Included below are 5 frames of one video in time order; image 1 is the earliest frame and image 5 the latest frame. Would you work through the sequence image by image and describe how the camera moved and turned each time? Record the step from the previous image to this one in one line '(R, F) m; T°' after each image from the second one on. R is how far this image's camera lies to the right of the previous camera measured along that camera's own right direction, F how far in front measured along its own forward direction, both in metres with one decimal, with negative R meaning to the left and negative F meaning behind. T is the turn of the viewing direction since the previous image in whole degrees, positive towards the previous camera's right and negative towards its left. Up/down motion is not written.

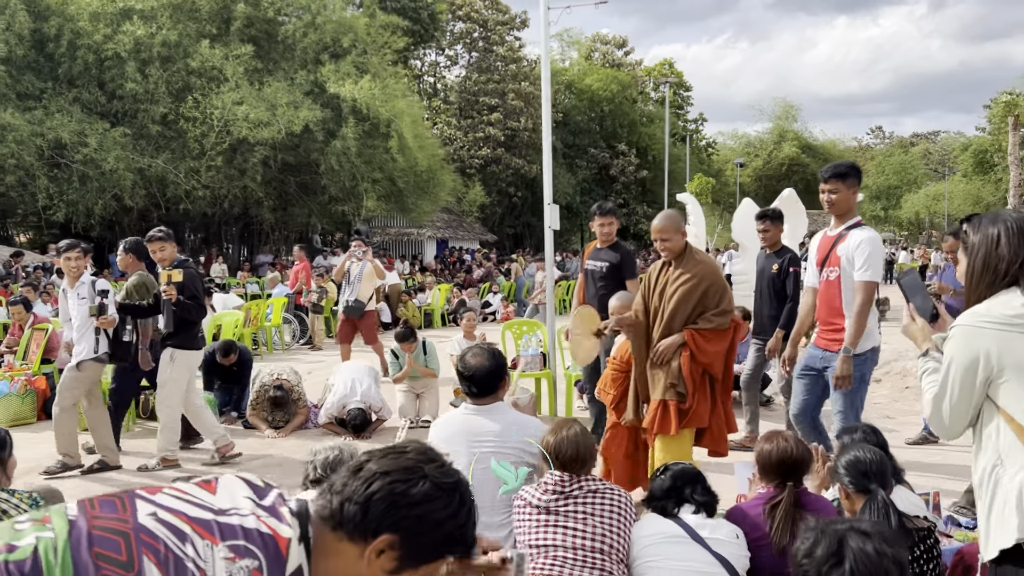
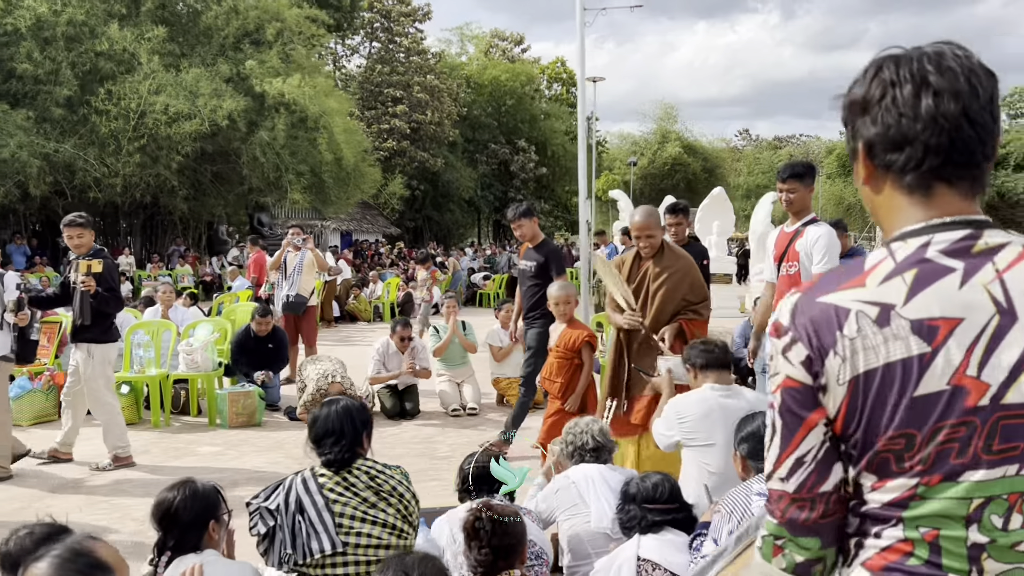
(-1.4, -0.2) m; +8°
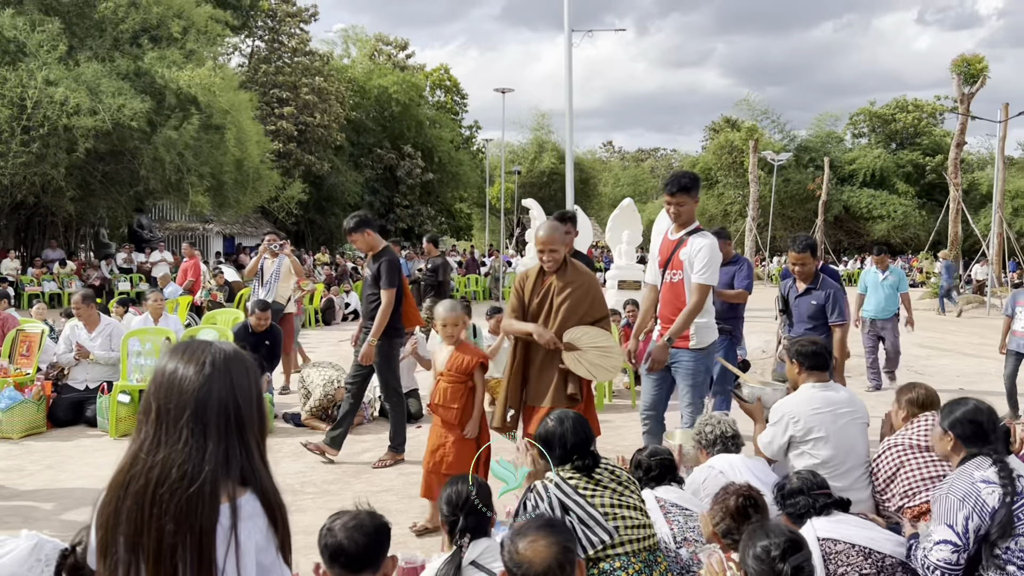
(-1.2, -0.2) m; +9°
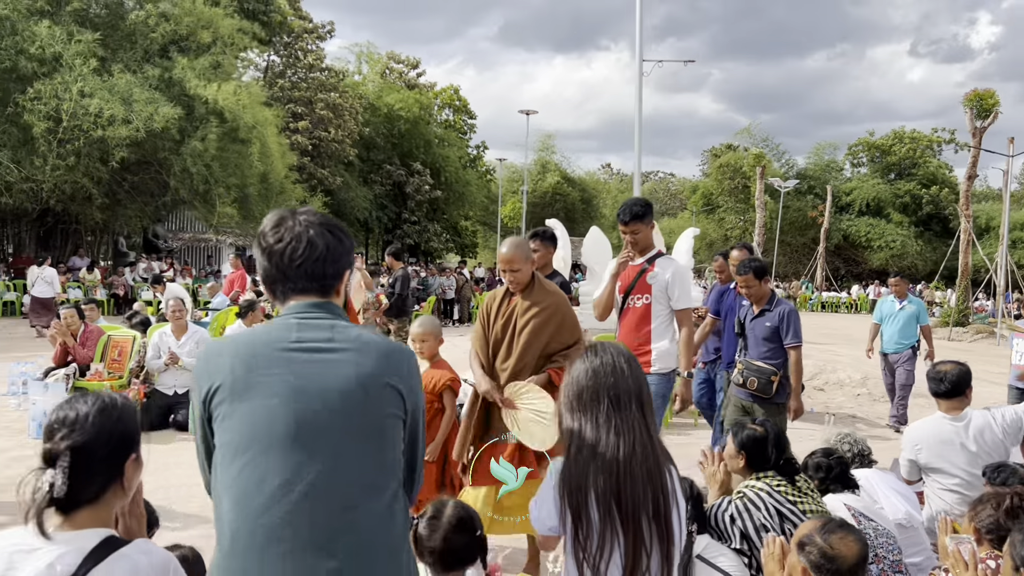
(-0.7, -0.3) m; +1°
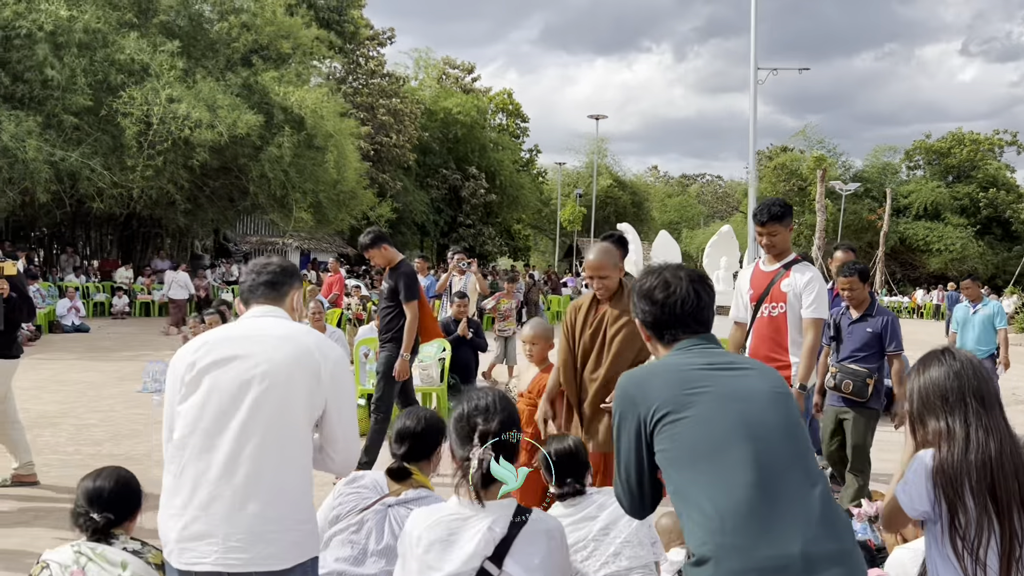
(-0.8, -0.2) m; -3°
